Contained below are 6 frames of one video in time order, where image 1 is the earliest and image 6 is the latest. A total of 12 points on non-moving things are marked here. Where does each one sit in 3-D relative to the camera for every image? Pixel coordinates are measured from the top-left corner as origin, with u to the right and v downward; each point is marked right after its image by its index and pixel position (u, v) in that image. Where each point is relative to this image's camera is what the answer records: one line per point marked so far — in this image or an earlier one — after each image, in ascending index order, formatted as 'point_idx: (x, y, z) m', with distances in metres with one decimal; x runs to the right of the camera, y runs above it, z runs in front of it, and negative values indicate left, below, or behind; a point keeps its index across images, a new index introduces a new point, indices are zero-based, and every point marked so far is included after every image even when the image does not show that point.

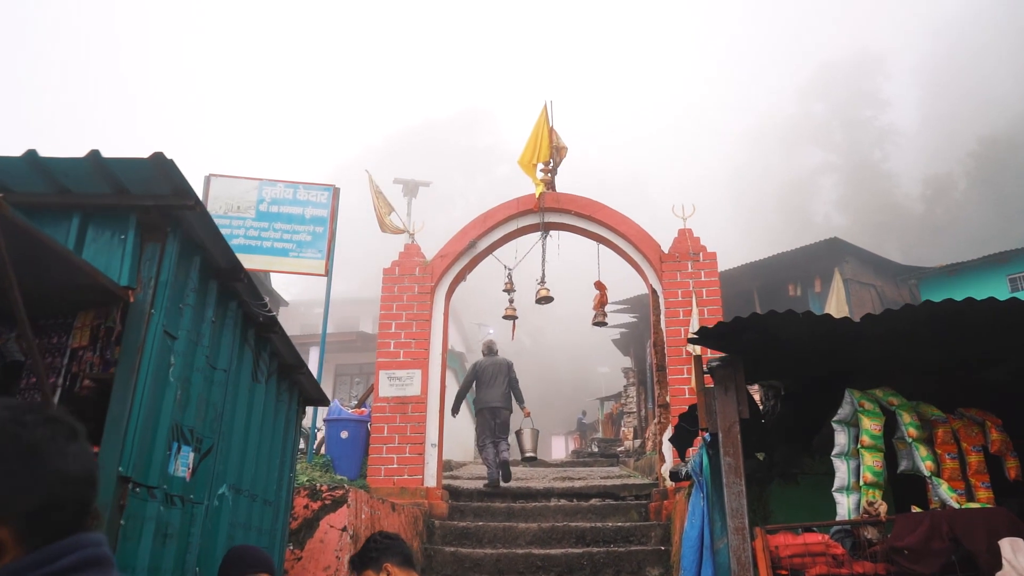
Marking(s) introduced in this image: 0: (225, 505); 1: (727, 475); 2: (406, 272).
0: (-1.8, -1.4, +4.7) m
1: (+1.4, -1.2, +5.0) m
2: (-1.7, +0.2, +11.8) m
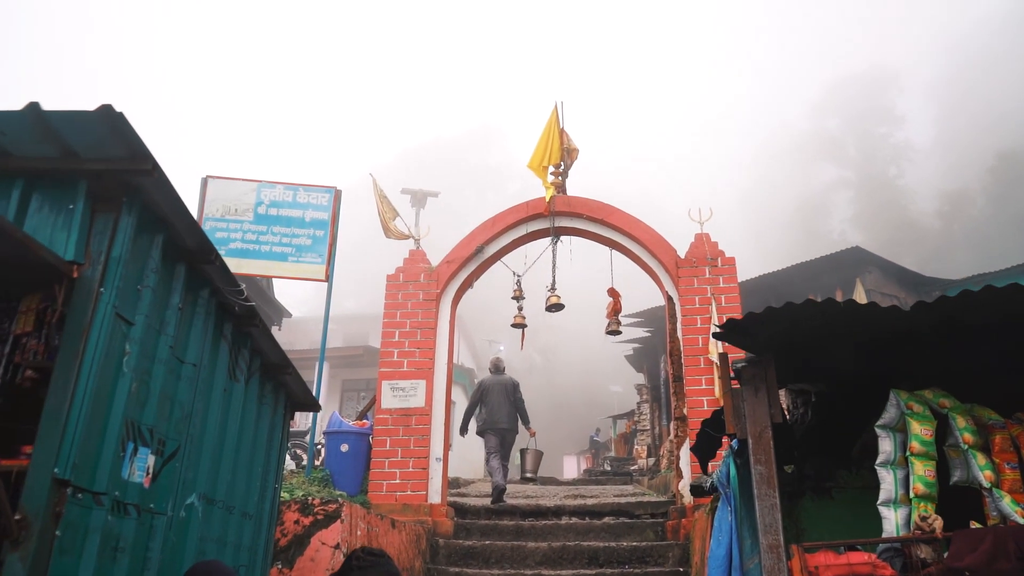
0: (-1.8, -1.3, +4.2) m
1: (+1.5, -1.2, +4.4) m
2: (-1.5, +0.1, +11.4) m
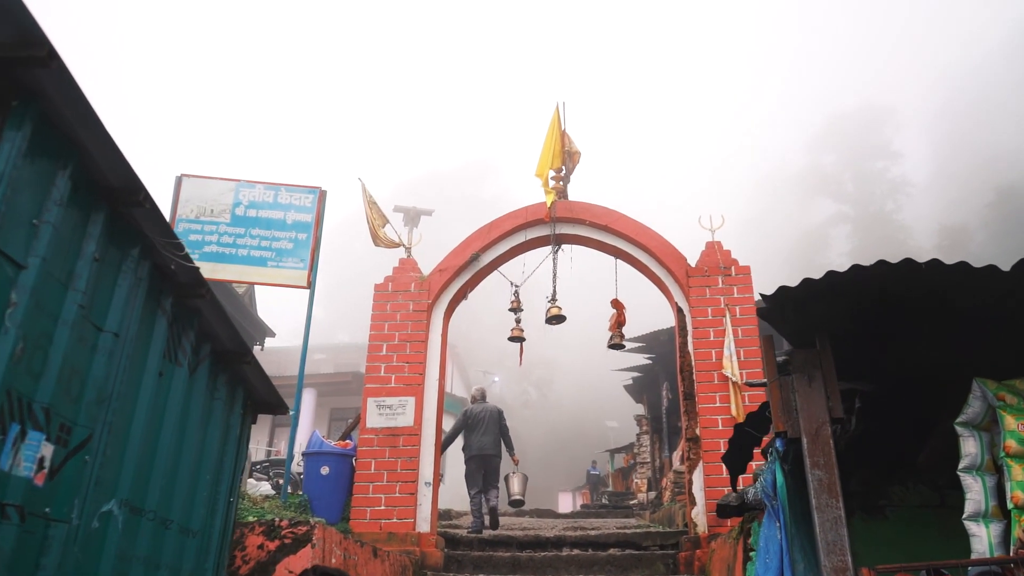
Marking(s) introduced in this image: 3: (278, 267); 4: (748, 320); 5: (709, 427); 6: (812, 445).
0: (-1.8, -1.1, +3.3) m
1: (+1.5, -1.0, +3.6) m
2: (-1.6, 0.0, +10.6) m
3: (-3.0, +0.3, +9.6) m
4: (+3.1, -0.4, +9.7) m
5: (+2.4, -1.7, +9.2) m
6: (+1.5, -0.8, +3.7) m
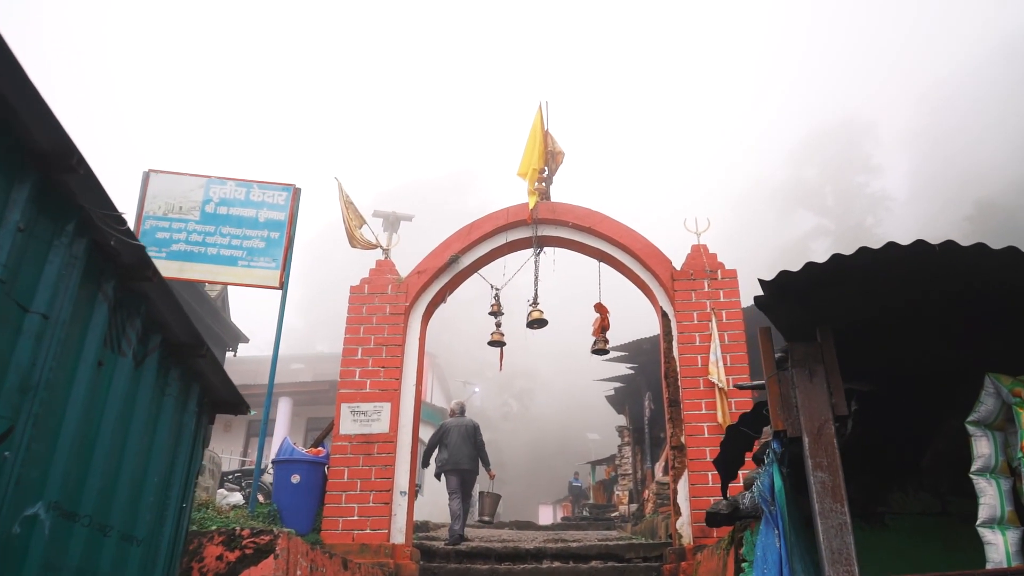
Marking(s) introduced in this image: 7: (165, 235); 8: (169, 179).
0: (-1.9, -1.0, +2.9) m
1: (+1.4, -0.9, +3.3) m
2: (-1.8, 0.0, +10.2) m
3: (-3.3, +0.3, +9.3) m
4: (+2.8, -0.5, +9.5) m
5: (+2.2, -1.7, +8.9) m
6: (+1.4, -0.7, +3.4) m
7: (-4.4, +0.7, +9.4) m
8: (-4.4, +1.4, +9.6) m
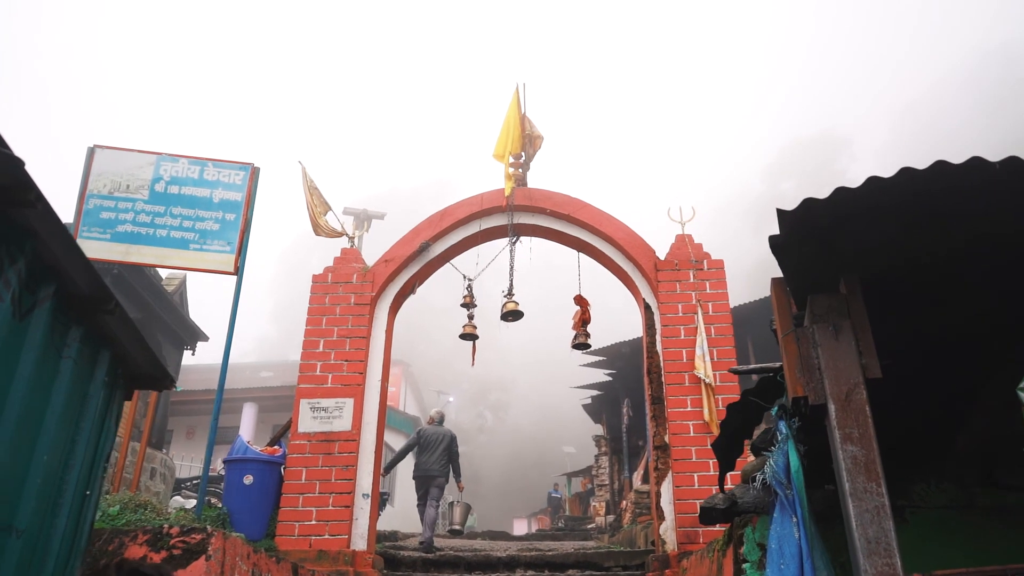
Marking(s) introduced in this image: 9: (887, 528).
0: (-2.0, -0.7, +2.3) m
1: (+1.2, -0.7, +2.7) m
2: (-2.2, +0.1, +9.6) m
3: (-3.6, +0.4, +8.6) m
4: (+2.5, -0.4, +8.9) m
5: (+1.9, -1.6, +8.4) m
6: (+1.2, -0.5, +2.8) m
7: (-4.7, +0.8, +8.7) m
8: (-4.7, +1.6, +8.9) m
9: (+1.3, -0.8, +2.6) m
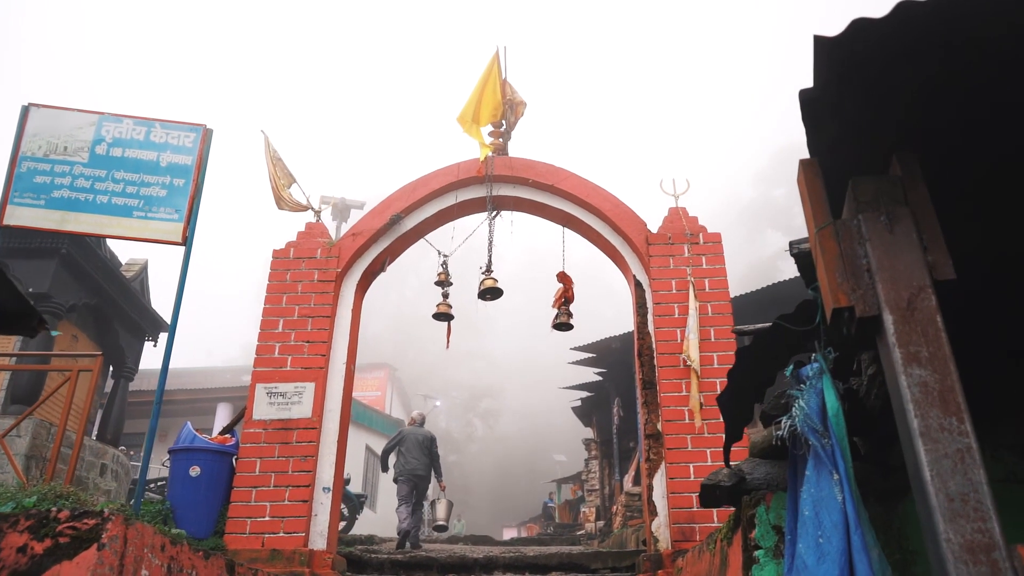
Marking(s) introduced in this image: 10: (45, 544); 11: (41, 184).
0: (-2.2, -0.3, +1.5) m
1: (+1.1, -0.3, +1.9) m
2: (-2.4, +0.4, +8.8) m
3: (-3.8, +0.7, +7.7) m
4: (+2.3, -0.1, +8.2) m
5: (+1.6, -1.3, +7.6) m
6: (+1.1, -0.1, +2.0) m
7: (-4.9, +1.1, +7.8) m
8: (-5.0, +1.9, +8.1) m
9: (+1.1, -0.5, +1.8) m
10: (-2.4, -1.3, +3.8) m
11: (-4.9, +1.1, +7.8) m
